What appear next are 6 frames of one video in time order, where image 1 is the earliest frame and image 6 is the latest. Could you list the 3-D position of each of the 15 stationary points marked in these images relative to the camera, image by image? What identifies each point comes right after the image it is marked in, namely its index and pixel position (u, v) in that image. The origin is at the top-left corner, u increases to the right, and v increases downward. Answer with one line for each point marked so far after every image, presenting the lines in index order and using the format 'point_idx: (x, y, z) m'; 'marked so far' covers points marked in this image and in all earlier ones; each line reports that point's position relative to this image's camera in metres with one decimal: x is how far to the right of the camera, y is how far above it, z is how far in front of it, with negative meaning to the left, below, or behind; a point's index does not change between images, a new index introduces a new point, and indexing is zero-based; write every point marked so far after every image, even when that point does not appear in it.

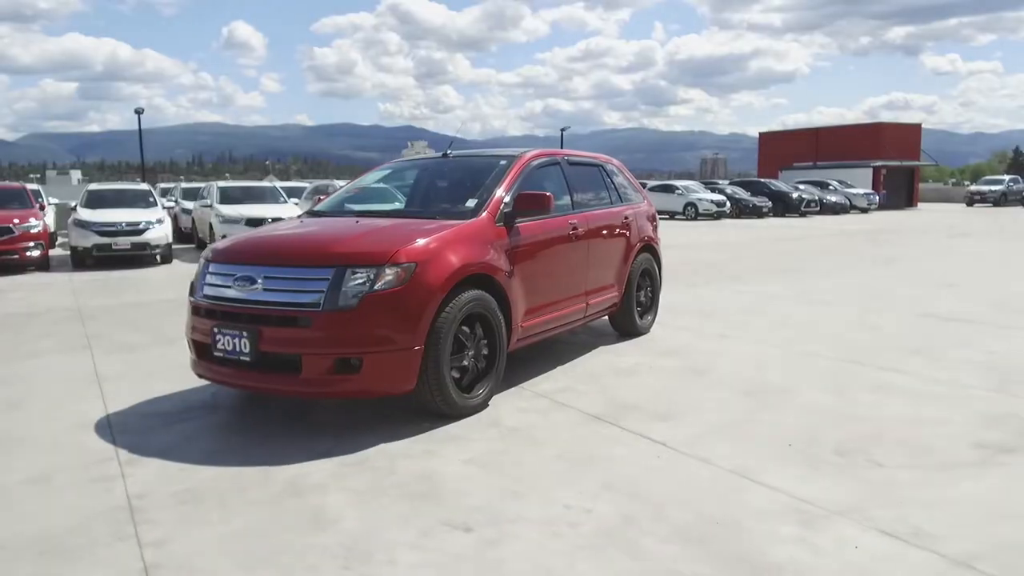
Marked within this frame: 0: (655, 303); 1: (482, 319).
0: (+1.5, -0.2, +7.6) m
1: (-0.2, -0.2, +4.8) m
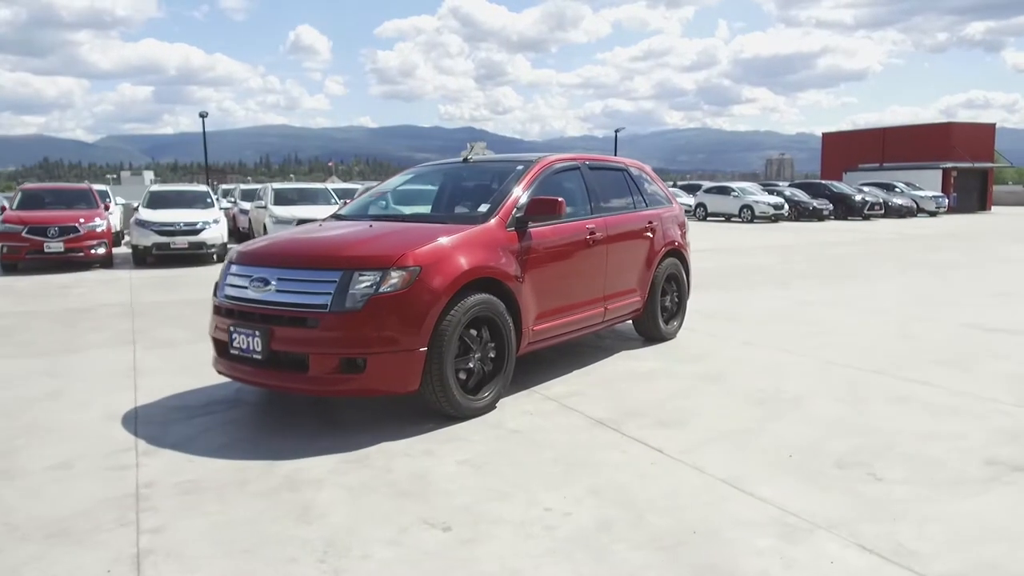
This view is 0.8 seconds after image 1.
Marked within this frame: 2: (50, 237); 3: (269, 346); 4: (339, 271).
0: (+1.7, -0.2, +7.5) m
1: (-0.2, -0.2, +4.9) m
2: (-9.2, +1.0, +14.7) m
3: (-1.5, -0.4, +4.5) m
4: (-1.0, +0.1, +4.4) m
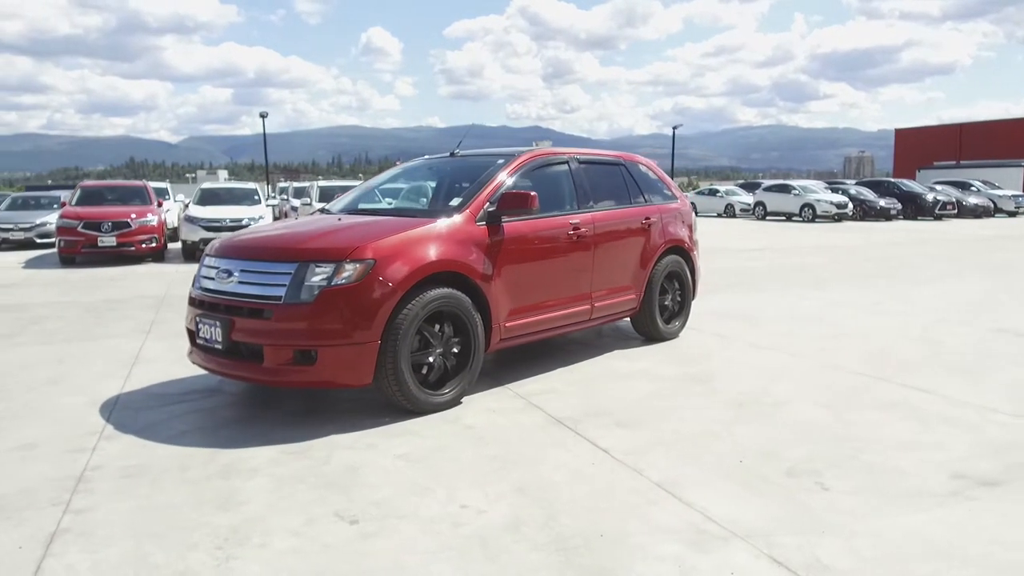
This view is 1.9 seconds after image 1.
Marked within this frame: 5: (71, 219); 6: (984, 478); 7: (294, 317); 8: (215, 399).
0: (+1.7, -0.2, +7.3) m
1: (-0.4, -0.2, +4.9) m
2: (-8.5, +1.2, +15.4) m
3: (-1.8, -0.3, +4.6) m
4: (-1.3, +0.1, +4.5) m
5: (-9.3, +1.5, +15.6) m
6: (+2.4, -1.0, +3.7) m
7: (-1.3, -0.2, +4.4) m
8: (-2.1, -0.8, +5.2) m
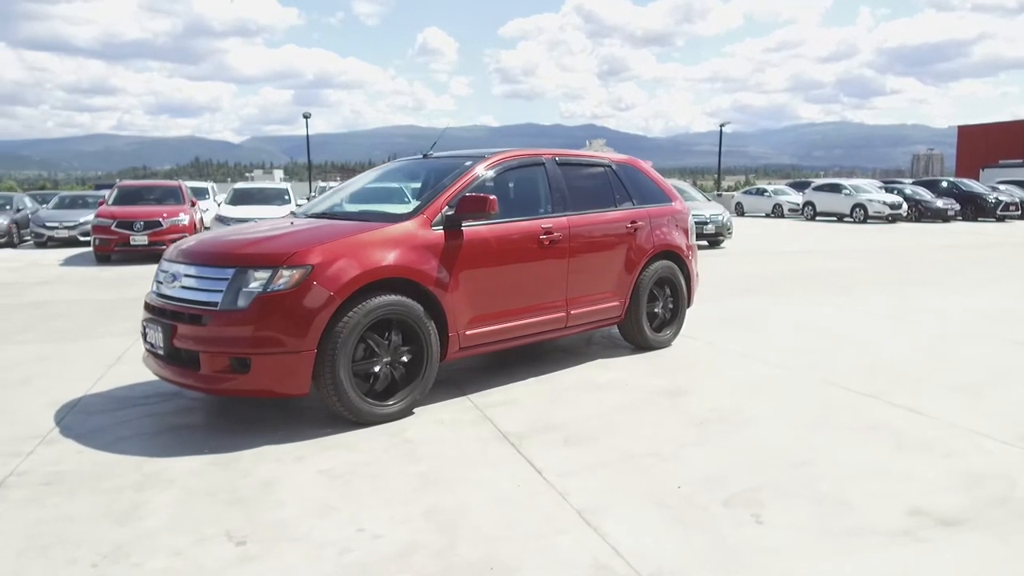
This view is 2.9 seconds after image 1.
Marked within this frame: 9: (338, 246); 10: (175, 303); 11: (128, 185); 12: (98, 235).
0: (+1.6, -0.3, +7.0) m
1: (-0.7, -0.2, +4.7) m
2: (-8.1, +1.2, +15.8) m
3: (-2.1, -0.3, +4.5) m
4: (-1.7, +0.1, +4.4) m
5: (-8.8, +1.5, +16.0) m
6: (+2.0, -1.0, +3.3) m
7: (-1.6, -0.2, +4.3) m
8: (-2.4, -0.8, +5.1) m
9: (-1.1, +0.3, +4.5) m
10: (-2.1, -0.1, +4.6) m
11: (-9.3, +2.5, +17.8) m
12: (-8.9, +1.1, +15.8) m
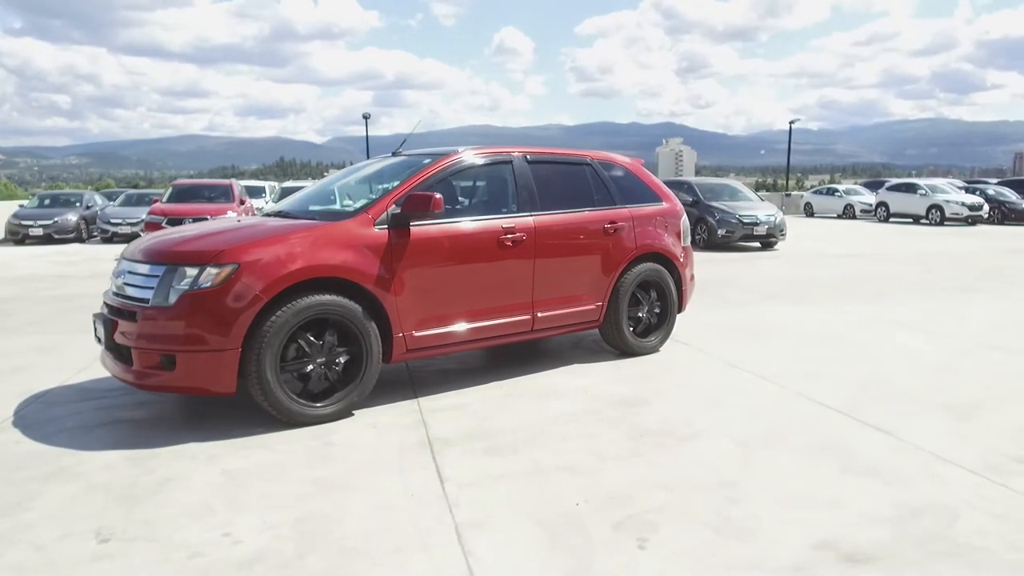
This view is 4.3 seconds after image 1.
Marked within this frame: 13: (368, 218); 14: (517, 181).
0: (+1.4, -0.3, +6.7) m
1: (-1.1, -0.2, +4.7) m
2: (-7.3, +1.3, +16.4) m
3: (-2.5, -0.3, +4.6) m
4: (-2.1, +0.1, +4.4) m
5: (-8.0, +1.7, +16.7) m
6: (+1.4, -1.1, +3.0) m
7: (-2.1, -0.2, +4.3) m
8: (-2.7, -0.8, +5.3) m
9: (-1.5, +0.3, +4.5) m
10: (-2.5, -0.1, +4.7) m
11: (-8.3, +2.6, +18.6) m
12: (-8.1, +1.3, +16.5) m
13: (-0.9, +0.5, +4.9) m
14: (0.0, +0.8, +5.8) m
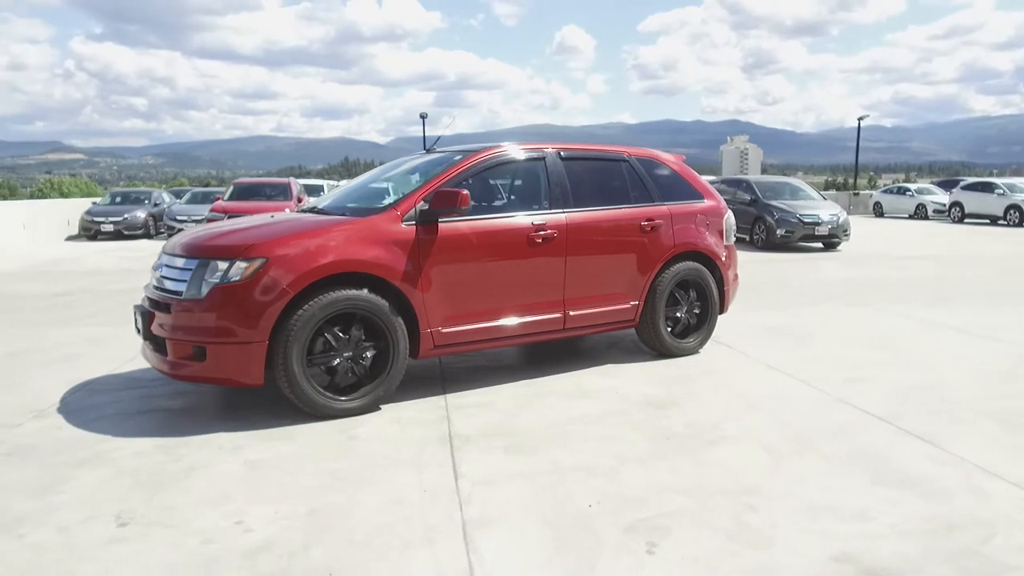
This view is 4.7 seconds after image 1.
0: (+1.7, -0.3, +6.5) m
1: (-0.9, -0.2, +4.7) m
2: (-6.1, +1.5, +16.9) m
3: (-2.3, -0.3, +4.7) m
4: (-1.9, +0.2, +4.5) m
5: (-6.8, +1.8, +17.2) m
6: (+1.4, -1.1, +2.9) m
7: (-1.9, -0.2, +4.4) m
8: (-2.5, -0.7, +5.4) m
9: (-1.3, +0.3, +4.6) m
10: (-2.3, 0.0, +4.8) m
11: (-6.9, +2.8, +19.1) m
12: (-7.0, +1.4, +17.1) m
13: (-0.7, +0.5, +4.9) m
14: (+0.3, +0.8, +5.7) m
